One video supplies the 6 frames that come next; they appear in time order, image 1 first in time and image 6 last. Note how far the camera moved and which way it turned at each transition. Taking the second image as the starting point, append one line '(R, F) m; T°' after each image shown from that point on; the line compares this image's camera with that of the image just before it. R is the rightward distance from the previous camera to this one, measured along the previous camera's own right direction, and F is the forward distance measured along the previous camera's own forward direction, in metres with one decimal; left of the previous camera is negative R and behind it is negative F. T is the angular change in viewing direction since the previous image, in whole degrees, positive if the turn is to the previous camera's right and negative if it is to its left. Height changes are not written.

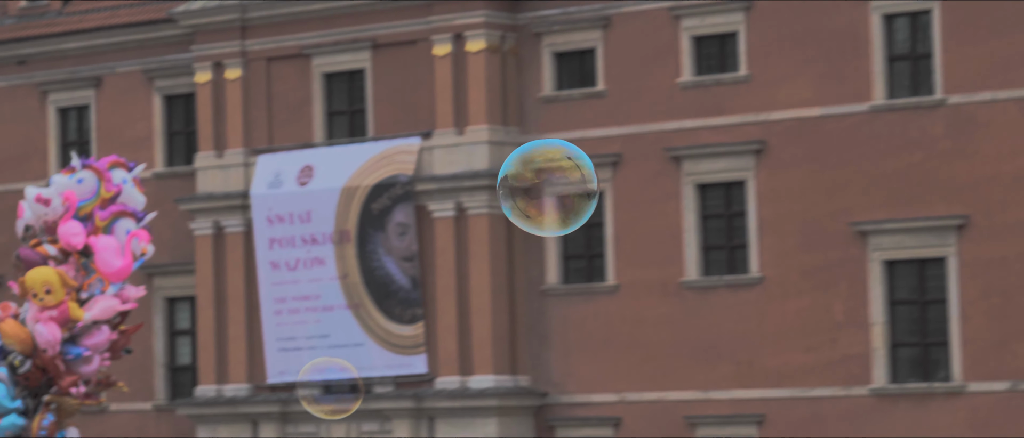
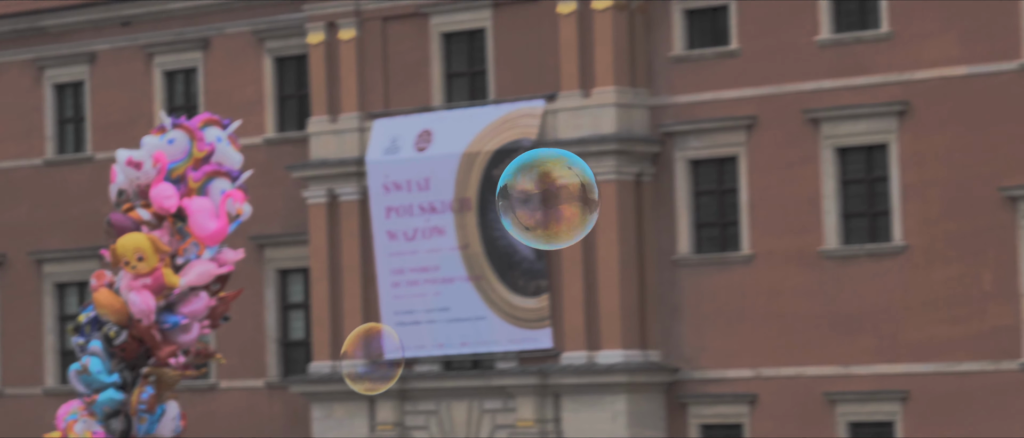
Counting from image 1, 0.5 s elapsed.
(-5.3, +2.8) m; -1°
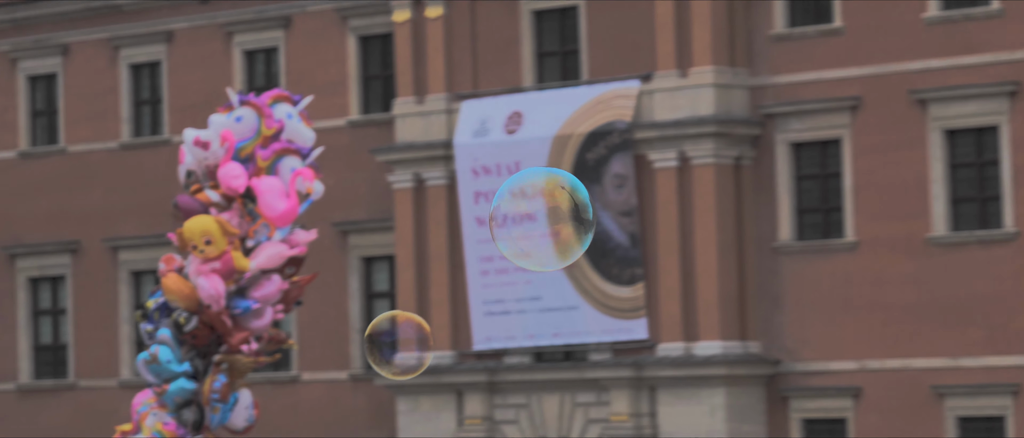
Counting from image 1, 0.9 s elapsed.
(-3.6, +2.1) m; -1°
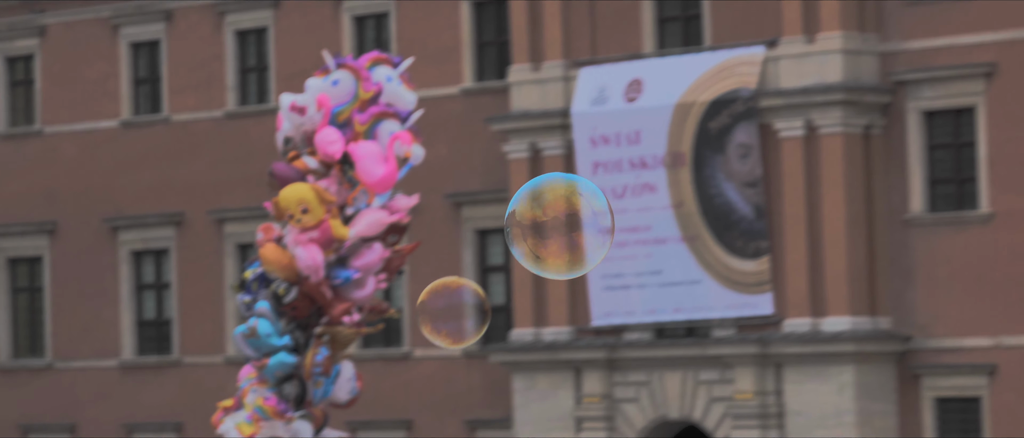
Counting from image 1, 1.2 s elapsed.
(-4.7, +1.8) m; 0°
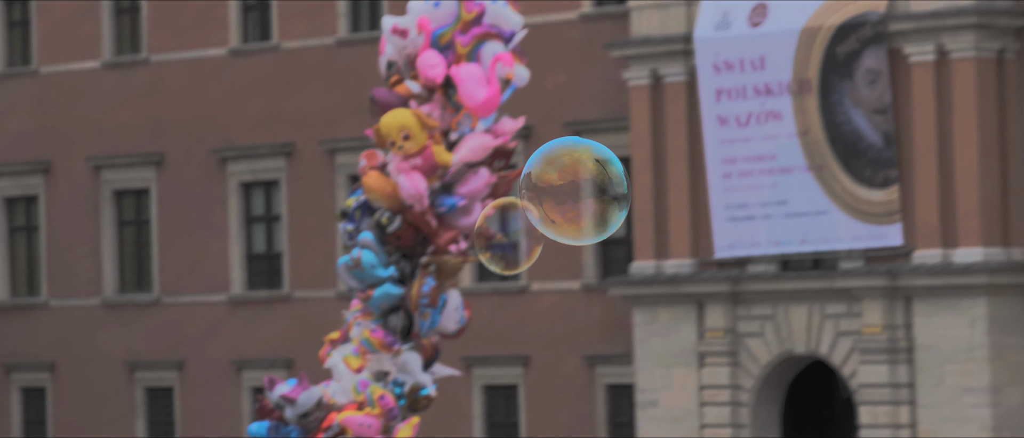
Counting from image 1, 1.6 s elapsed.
(-4.8, +1.4) m; 0°
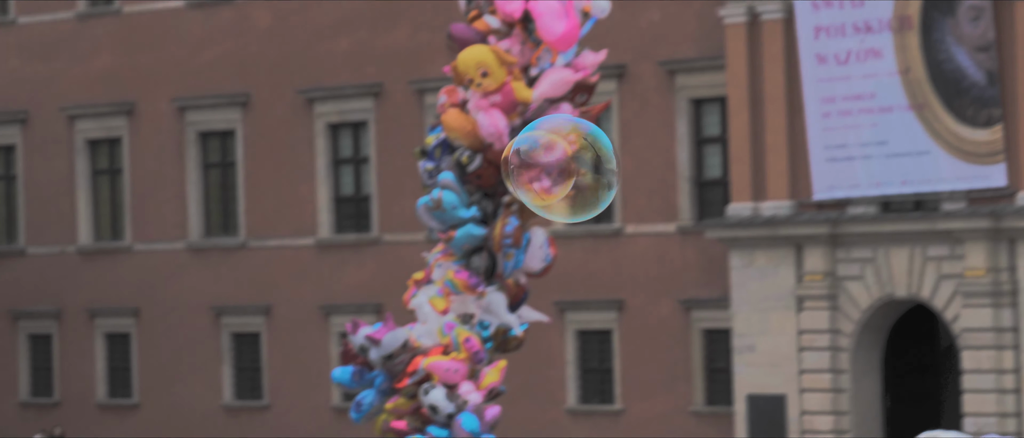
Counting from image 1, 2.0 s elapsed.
(-3.6, +1.0) m; 0°
